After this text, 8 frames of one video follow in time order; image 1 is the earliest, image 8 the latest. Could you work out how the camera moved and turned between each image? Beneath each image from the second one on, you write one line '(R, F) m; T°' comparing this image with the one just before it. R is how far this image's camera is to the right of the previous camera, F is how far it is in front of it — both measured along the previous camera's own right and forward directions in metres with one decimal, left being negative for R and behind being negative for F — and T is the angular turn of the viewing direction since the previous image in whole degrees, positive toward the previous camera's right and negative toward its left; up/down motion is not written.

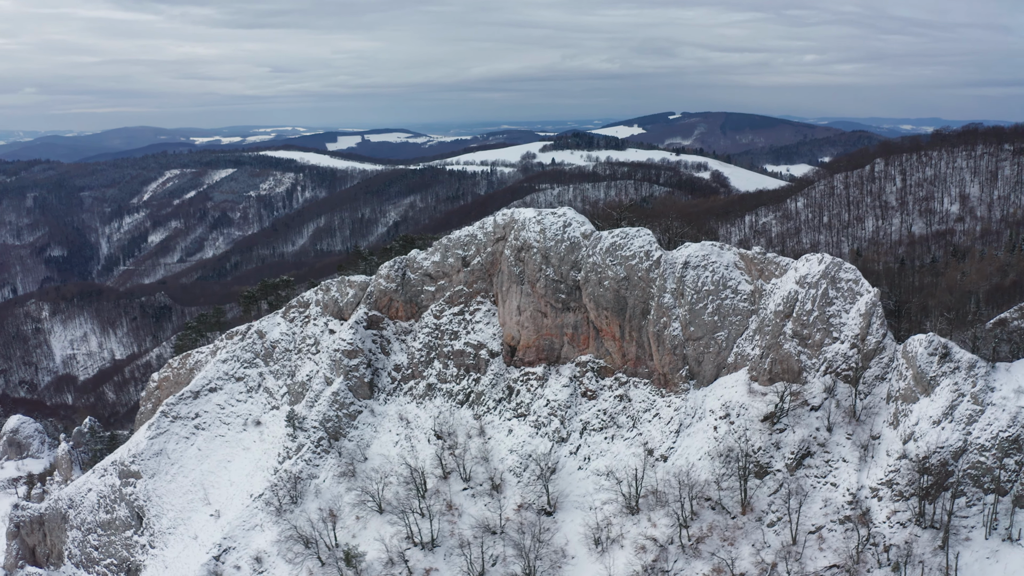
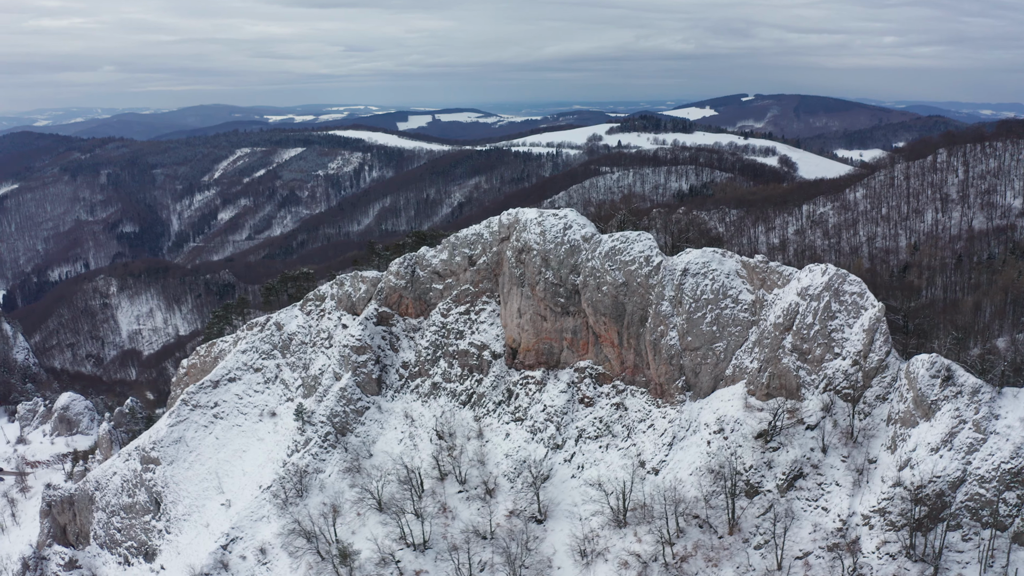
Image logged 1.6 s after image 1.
(+2.9, +0.9) m; -3°
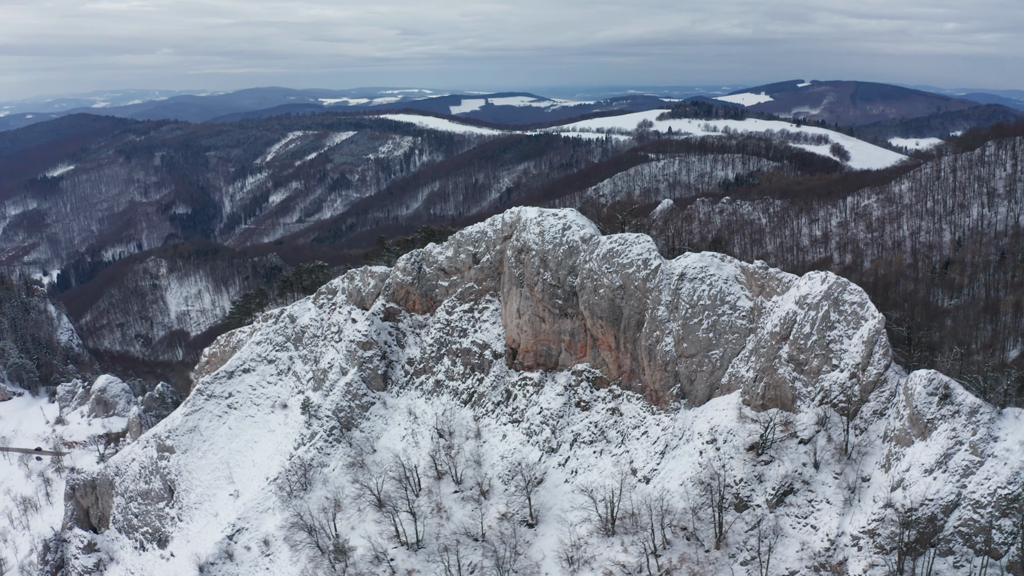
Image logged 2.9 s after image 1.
(+2.3, +0.7) m; -2°
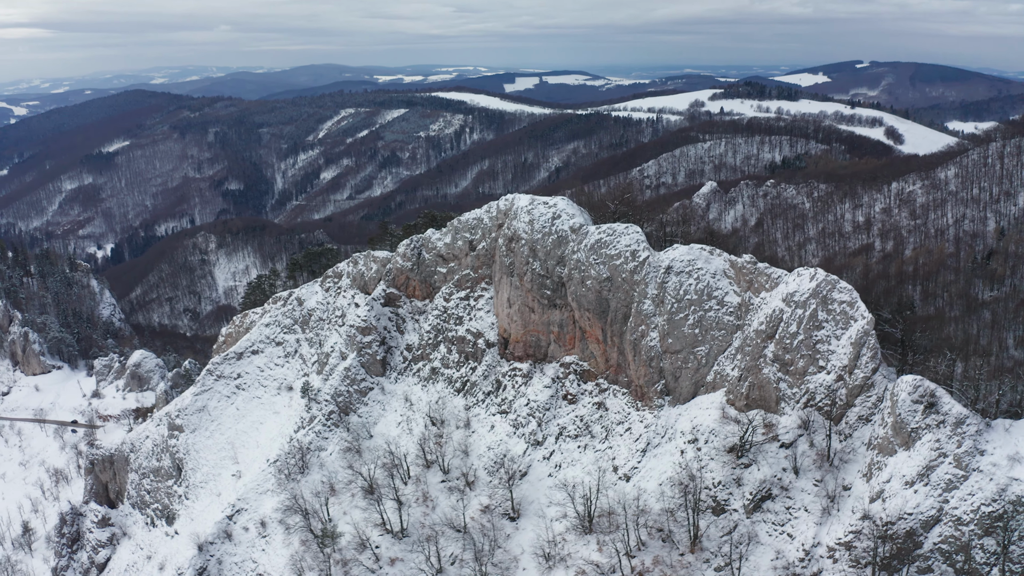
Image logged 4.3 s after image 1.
(+2.9, +1.2) m; -2°
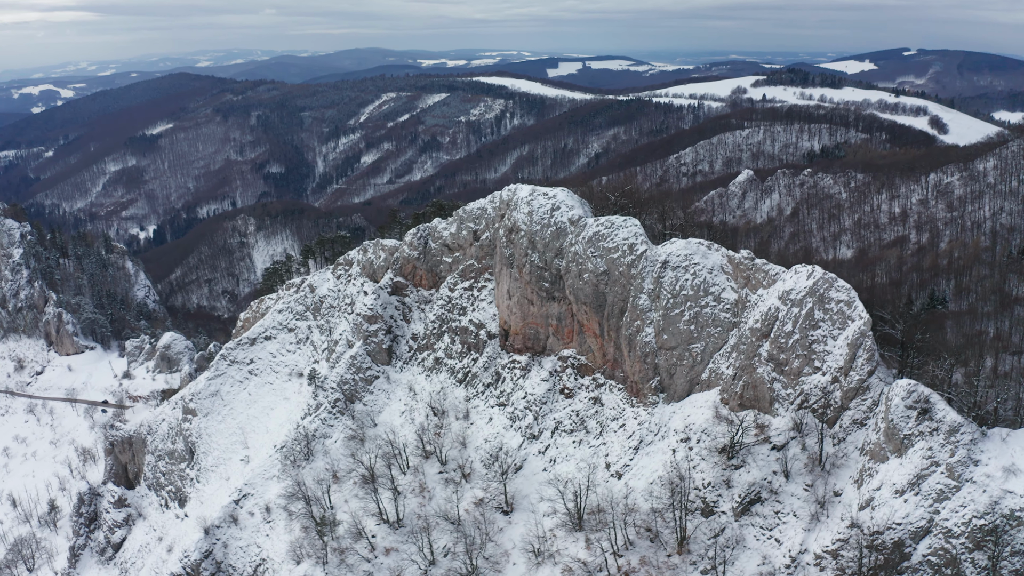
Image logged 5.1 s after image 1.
(+1.9, +0.6) m; -2°
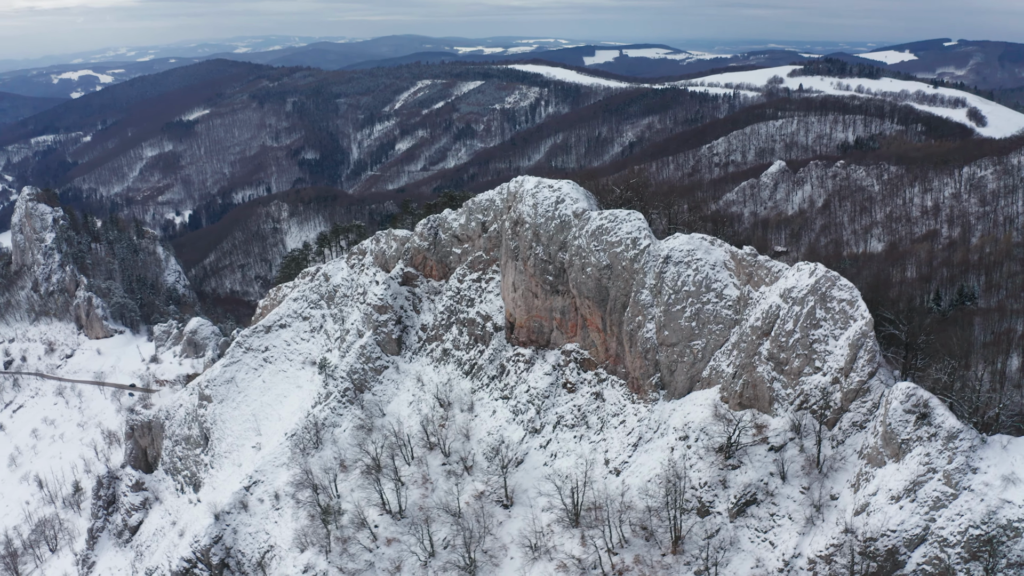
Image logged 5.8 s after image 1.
(+1.3, +0.3) m; -2°
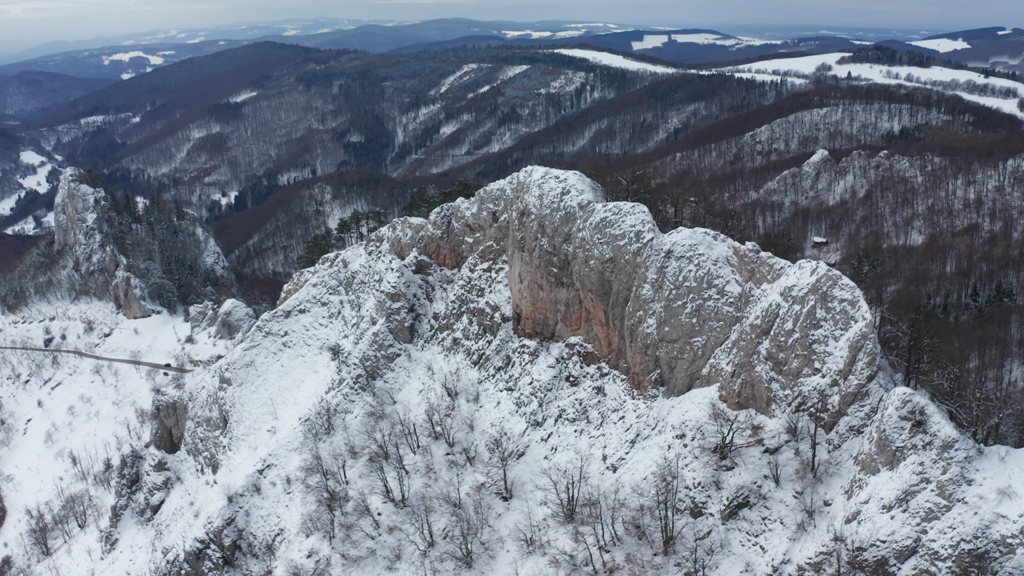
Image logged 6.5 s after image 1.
(+1.8, +0.4) m; -3°
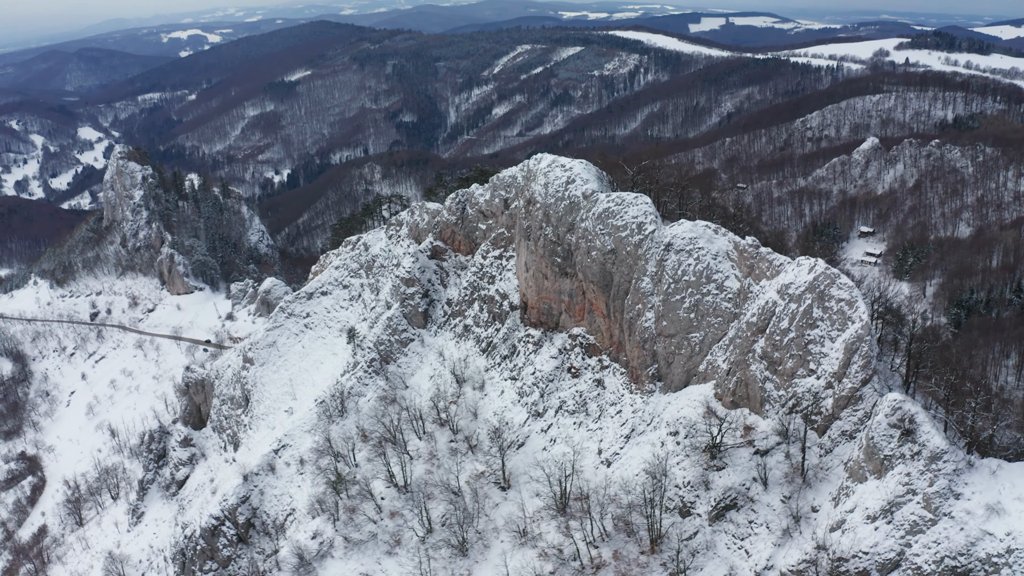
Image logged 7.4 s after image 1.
(+2.3, +0.5) m; -3°
